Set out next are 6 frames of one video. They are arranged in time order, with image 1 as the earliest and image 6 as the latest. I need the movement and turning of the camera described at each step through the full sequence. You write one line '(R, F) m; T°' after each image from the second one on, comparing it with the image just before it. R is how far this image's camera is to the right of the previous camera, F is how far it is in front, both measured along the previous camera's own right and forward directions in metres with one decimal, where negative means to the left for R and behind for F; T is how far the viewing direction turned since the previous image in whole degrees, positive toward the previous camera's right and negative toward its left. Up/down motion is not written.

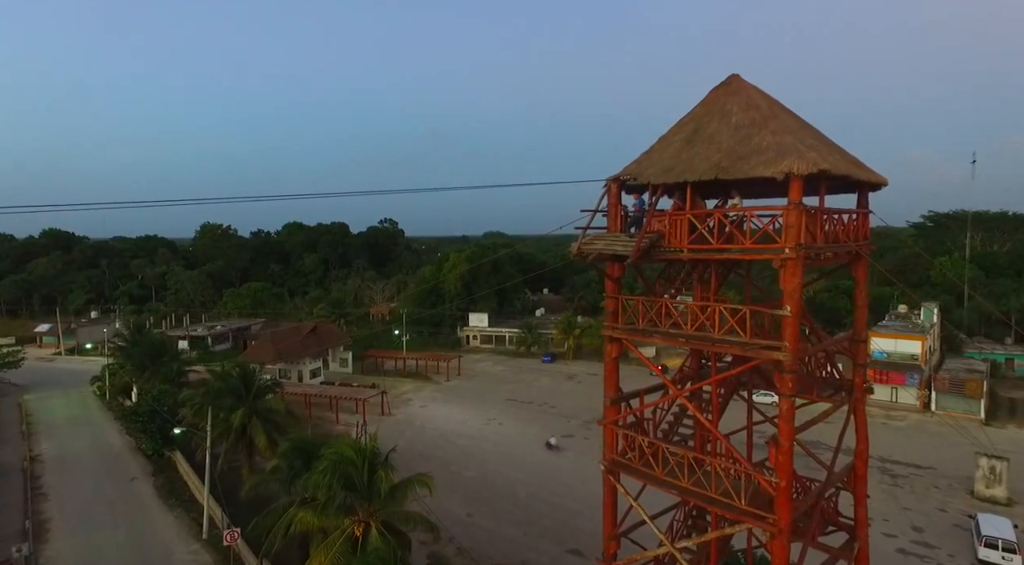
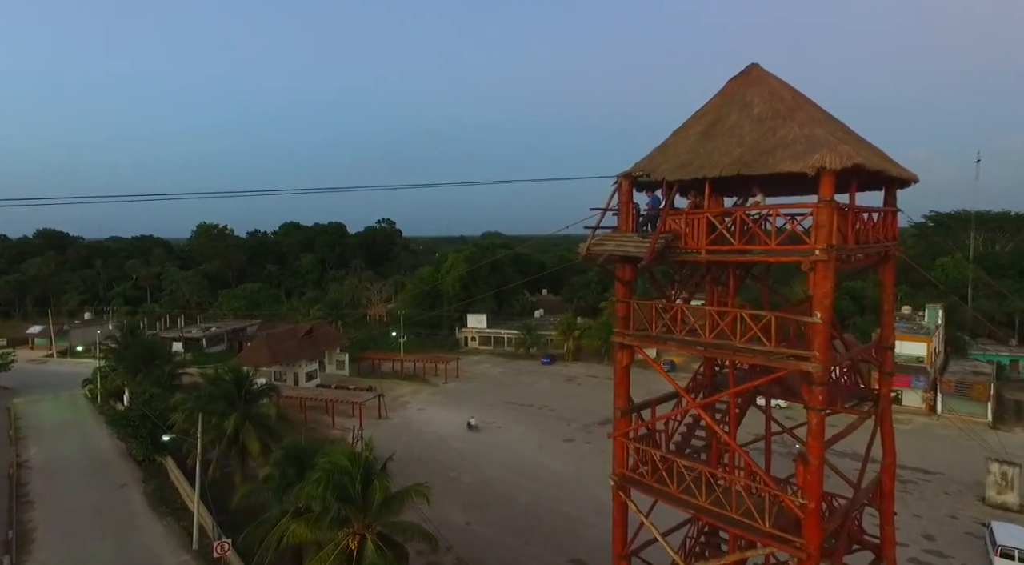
(-0.1, +0.7) m; 0°
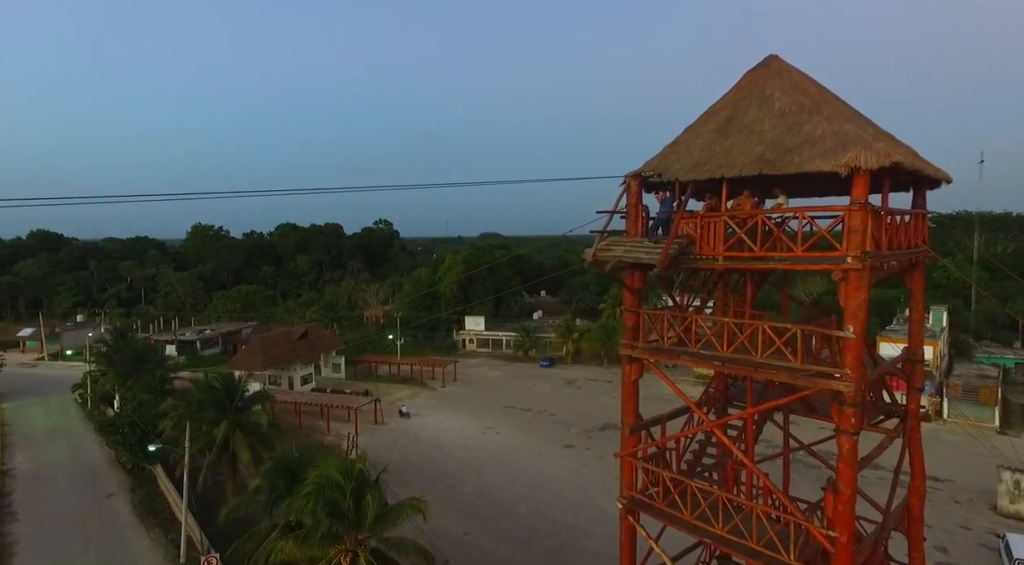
(0.0, +0.7) m; 0°
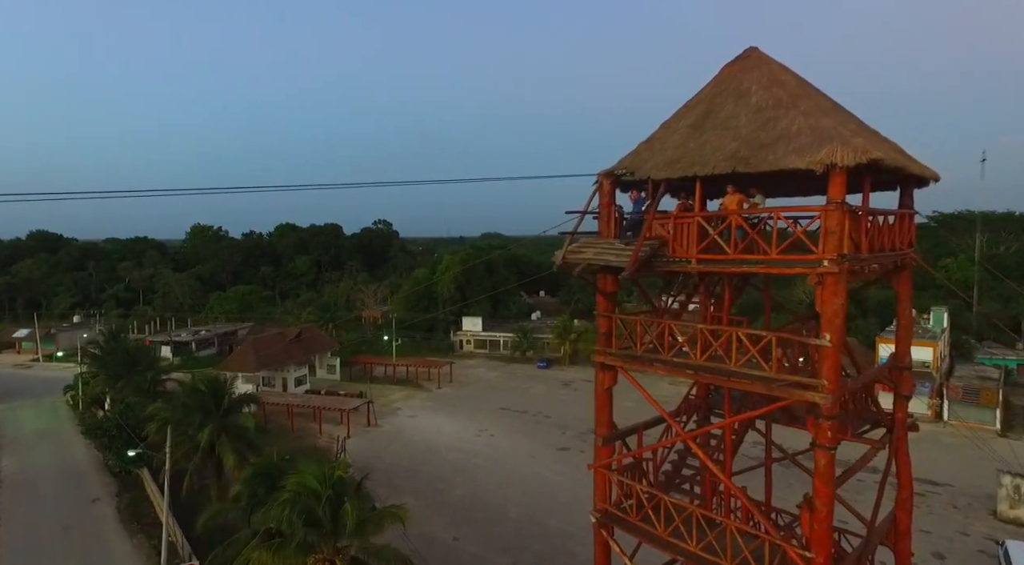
(+0.4, +0.4) m; 0°
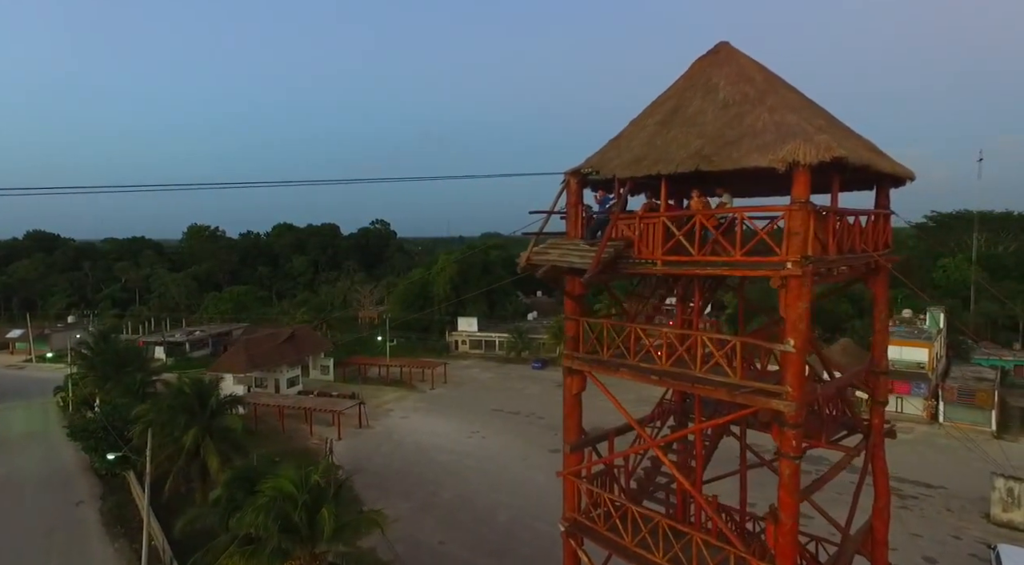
(+0.4, +0.3) m; 0°
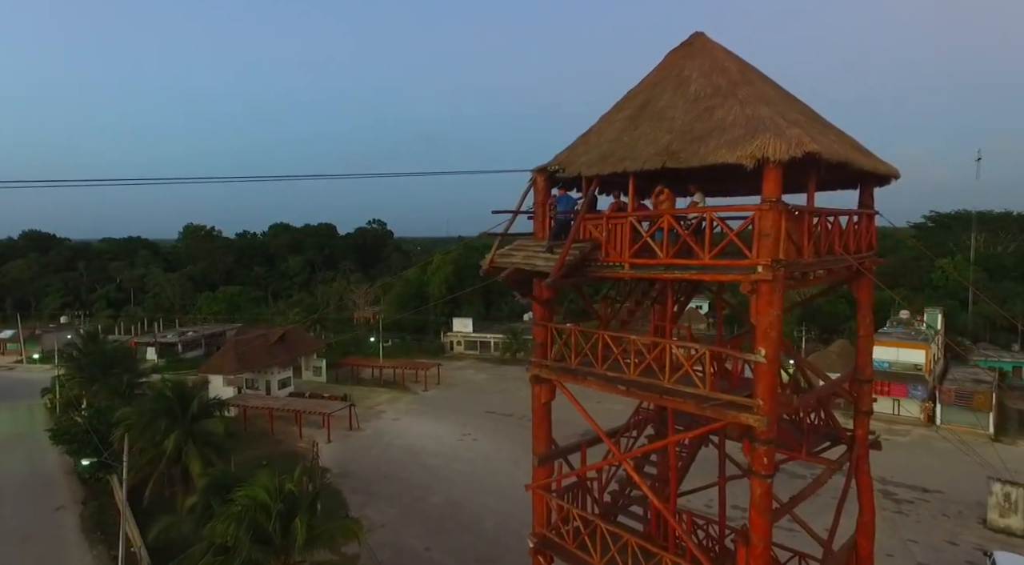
(+0.4, +0.4) m; 0°
